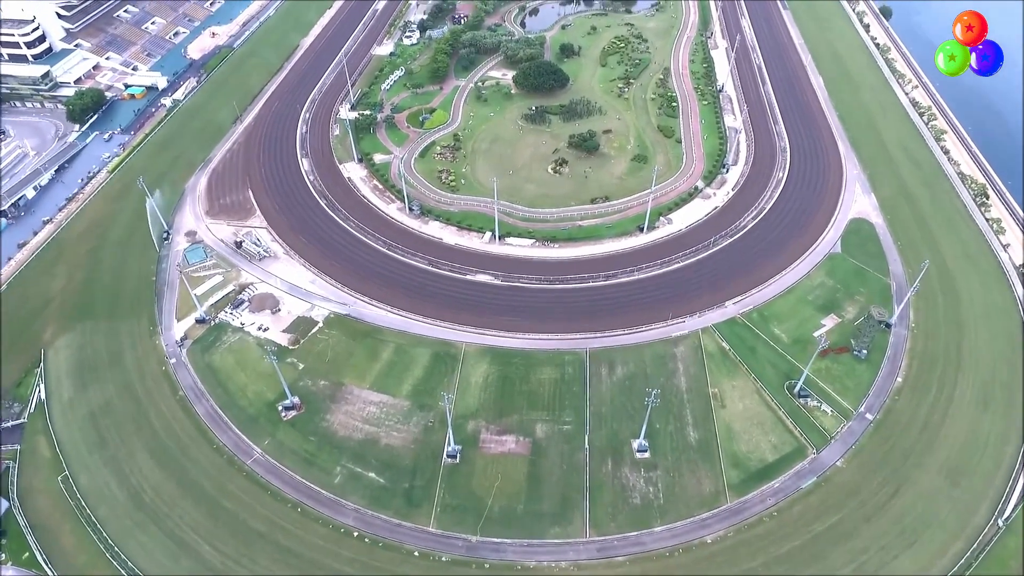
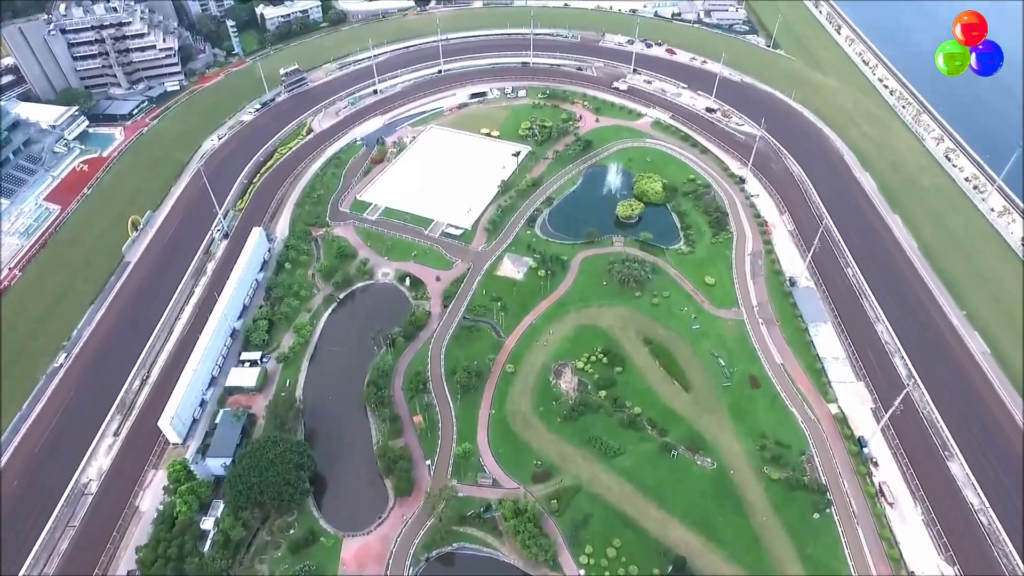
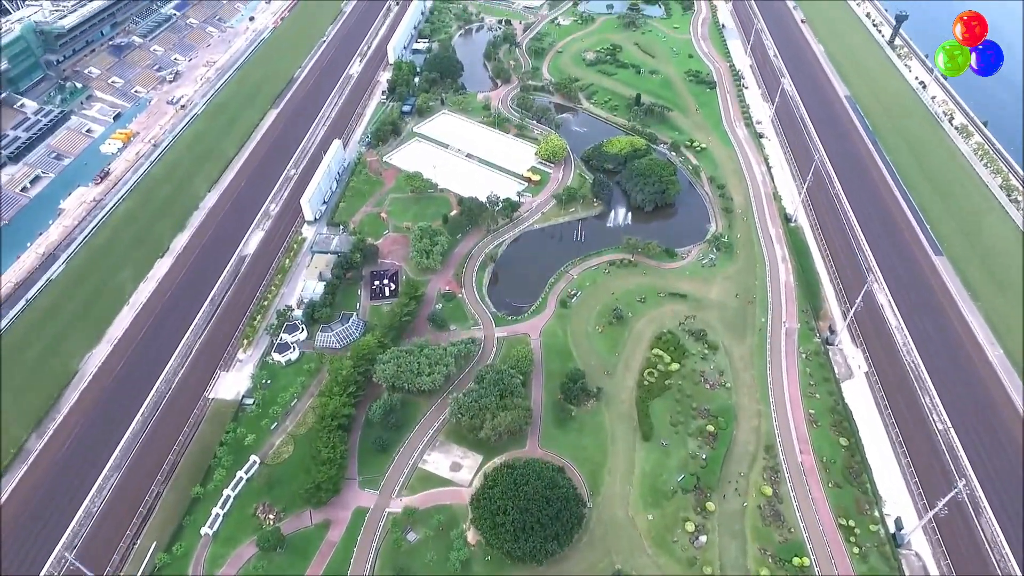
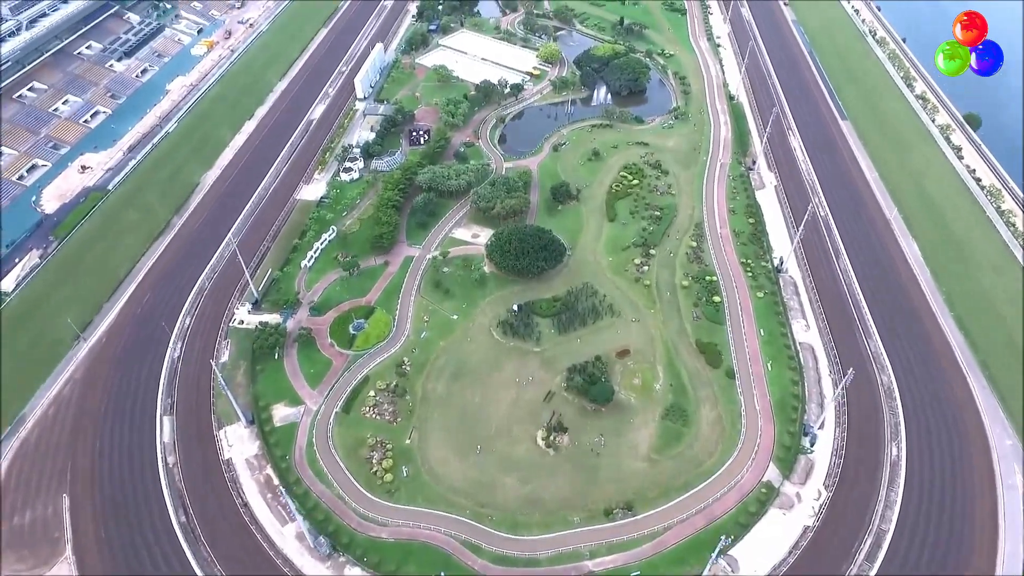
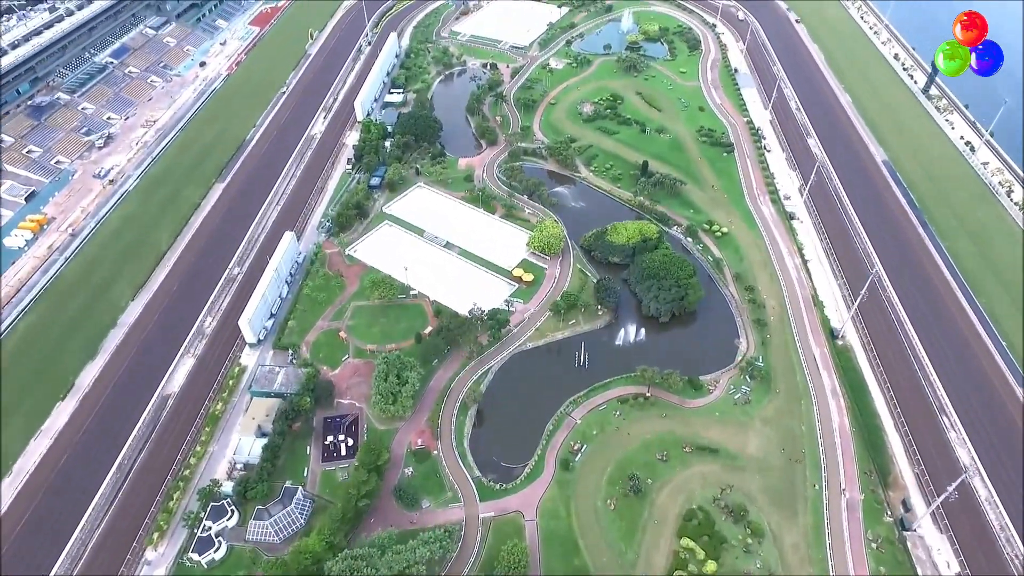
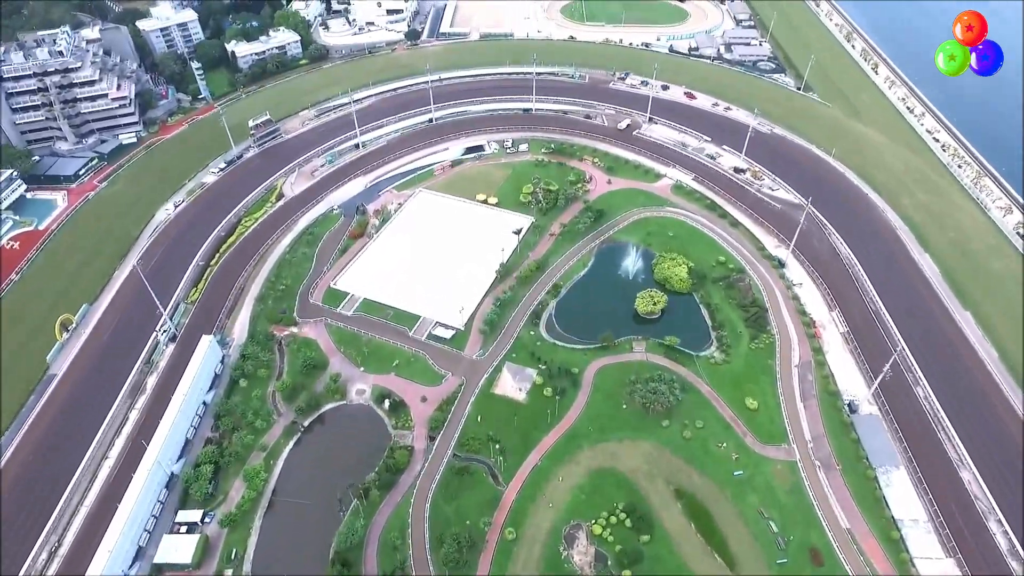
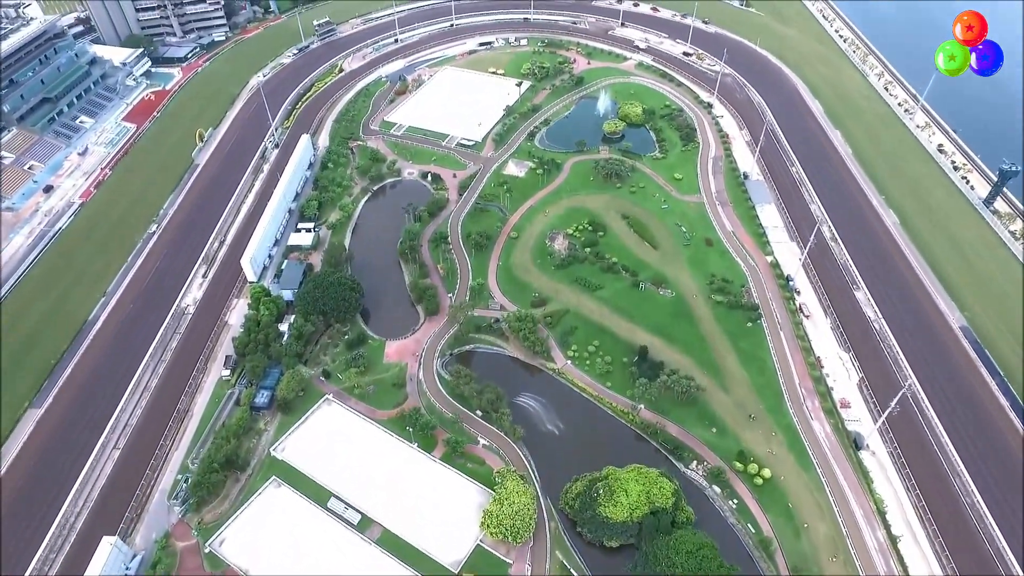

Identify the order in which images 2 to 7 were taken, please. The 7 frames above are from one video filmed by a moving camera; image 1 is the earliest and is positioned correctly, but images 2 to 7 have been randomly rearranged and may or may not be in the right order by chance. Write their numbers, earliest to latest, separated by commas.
4, 3, 5, 7, 2, 6
